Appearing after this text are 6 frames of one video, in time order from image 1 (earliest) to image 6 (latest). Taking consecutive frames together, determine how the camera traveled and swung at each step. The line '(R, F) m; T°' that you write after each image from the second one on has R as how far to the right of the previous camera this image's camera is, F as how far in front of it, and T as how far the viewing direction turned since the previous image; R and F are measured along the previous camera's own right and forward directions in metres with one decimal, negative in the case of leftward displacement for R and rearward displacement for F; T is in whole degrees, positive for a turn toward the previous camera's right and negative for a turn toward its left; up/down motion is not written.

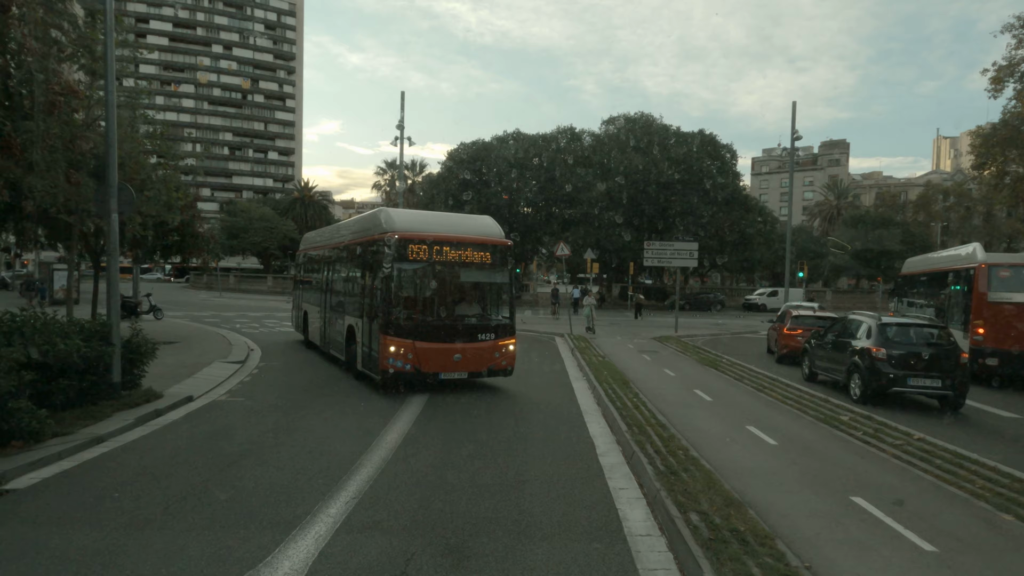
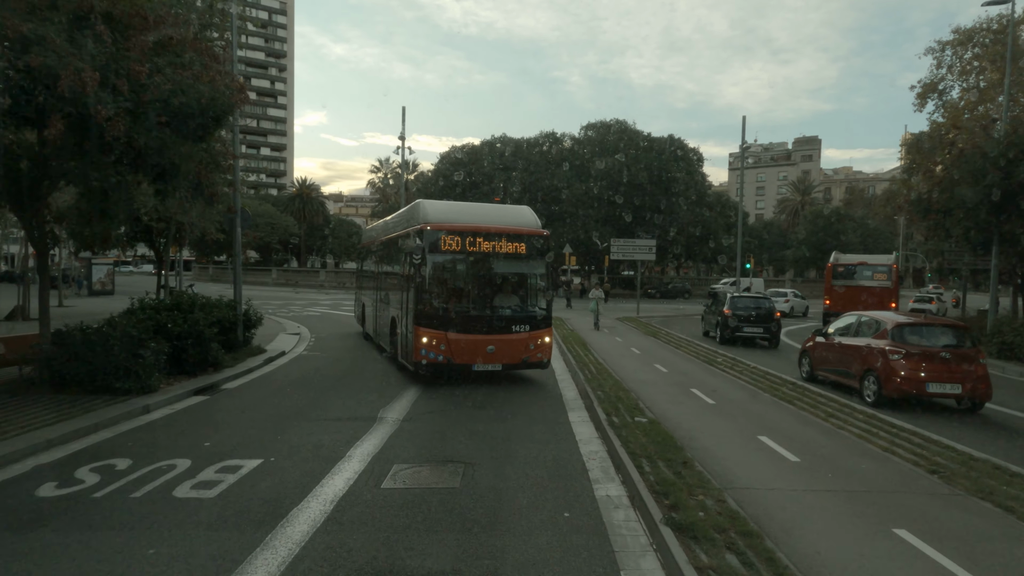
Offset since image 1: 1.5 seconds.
(-0.1, -5.8) m; +1°
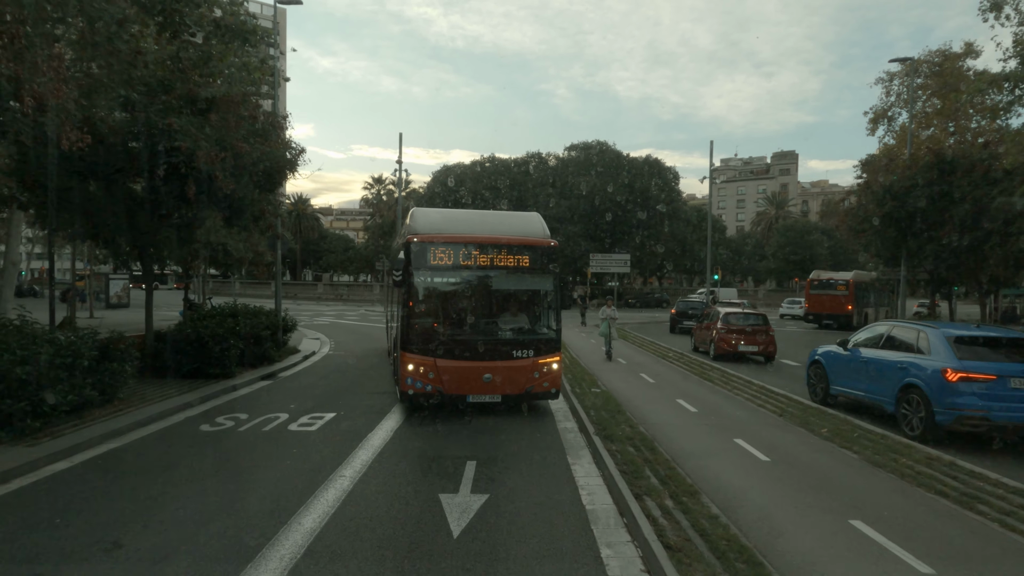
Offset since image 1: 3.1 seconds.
(-0.1, -3.9) m; +1°
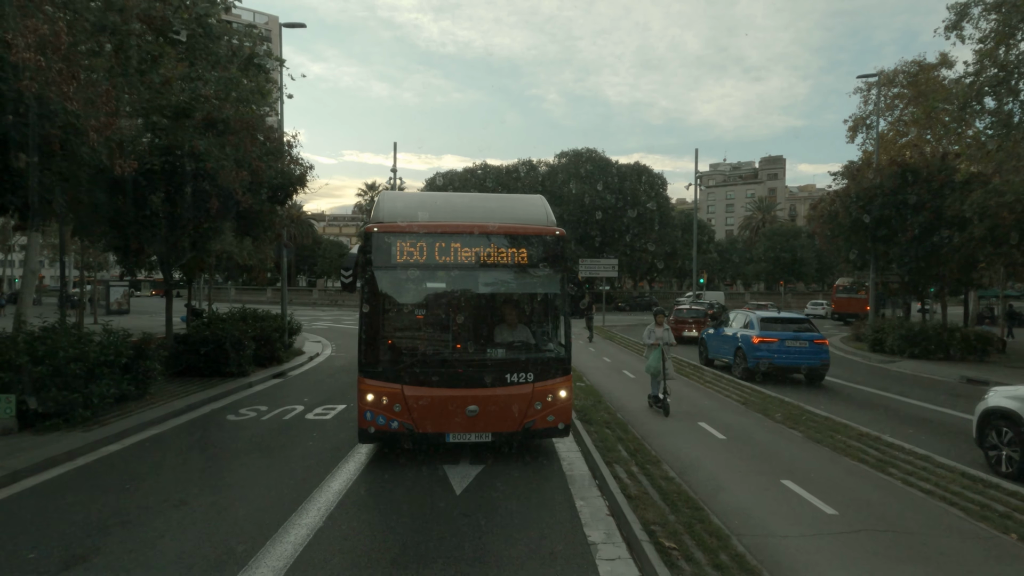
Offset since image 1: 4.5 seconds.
(0.0, -1.4) m; +1°
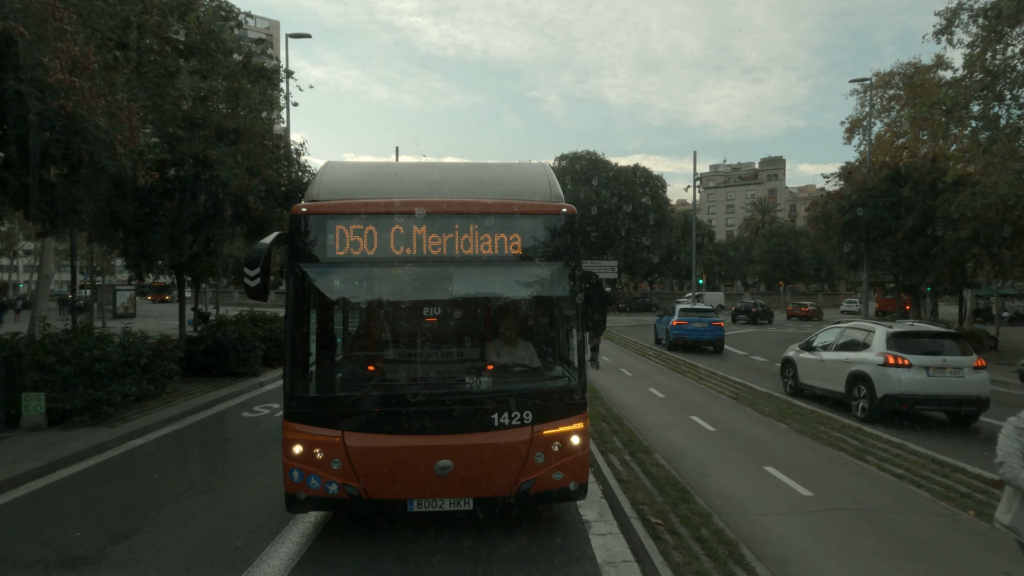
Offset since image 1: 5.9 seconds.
(0.0, -0.6) m; 0°
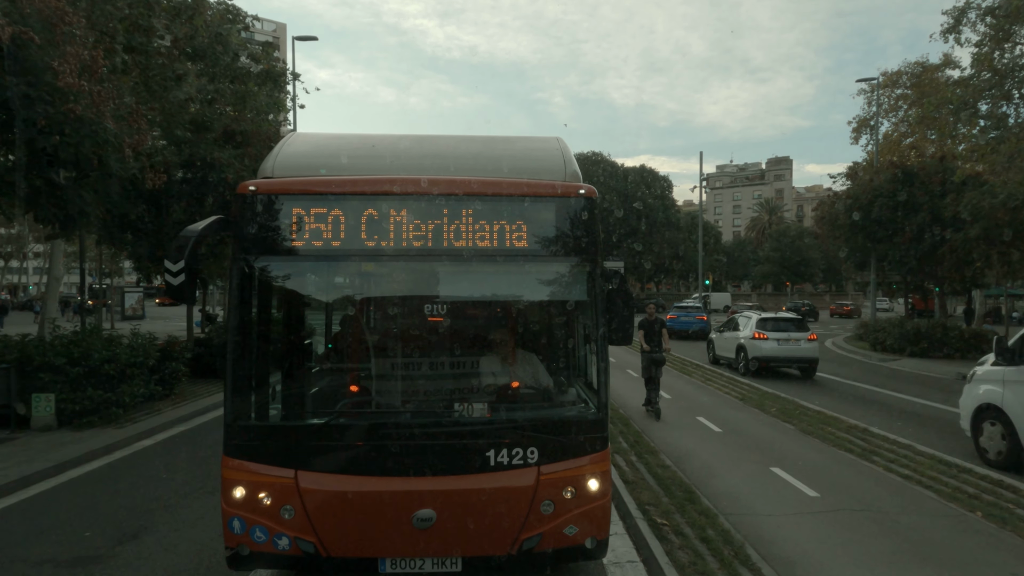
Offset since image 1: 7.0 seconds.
(0.0, 0.0) m; -1°
